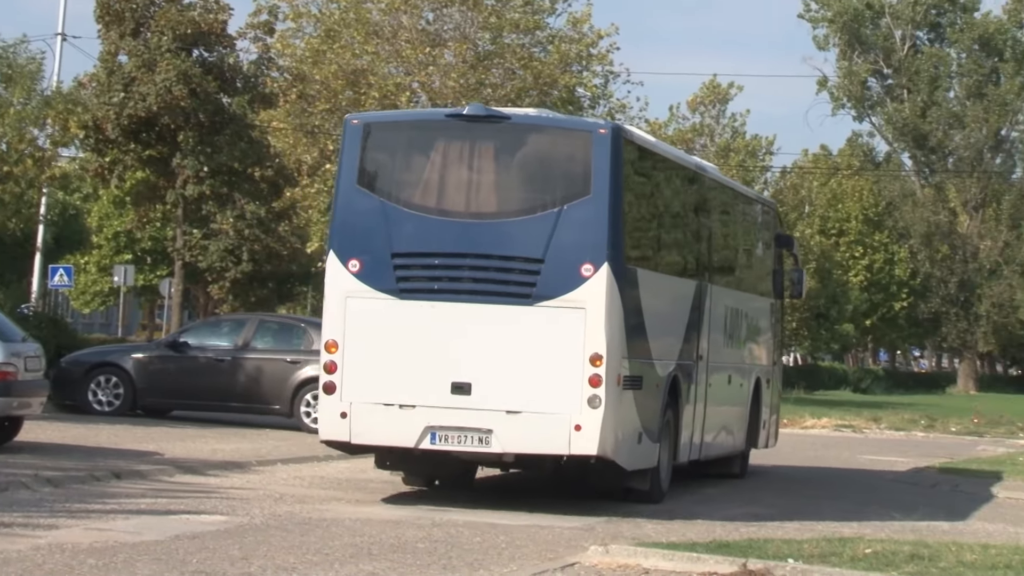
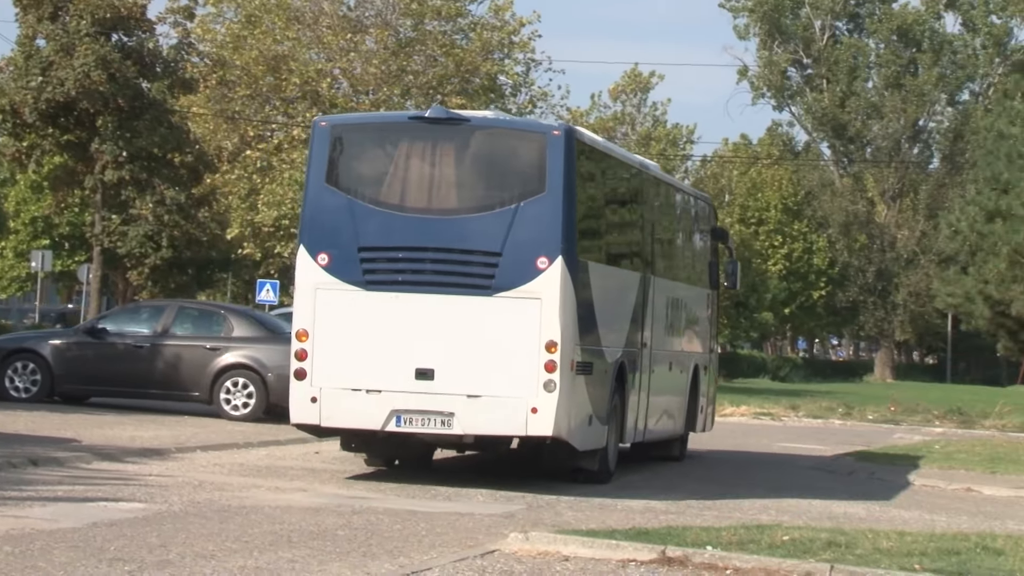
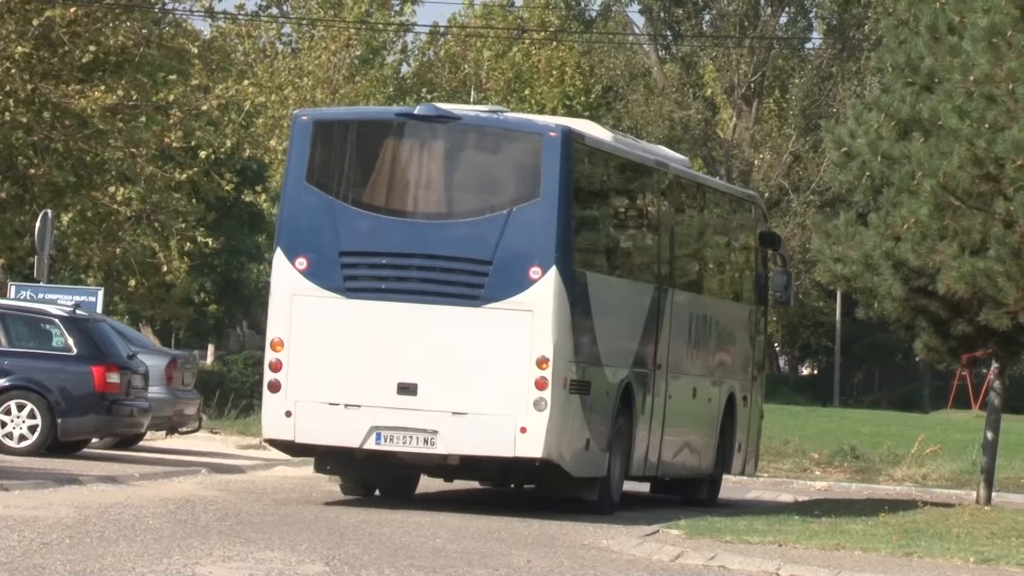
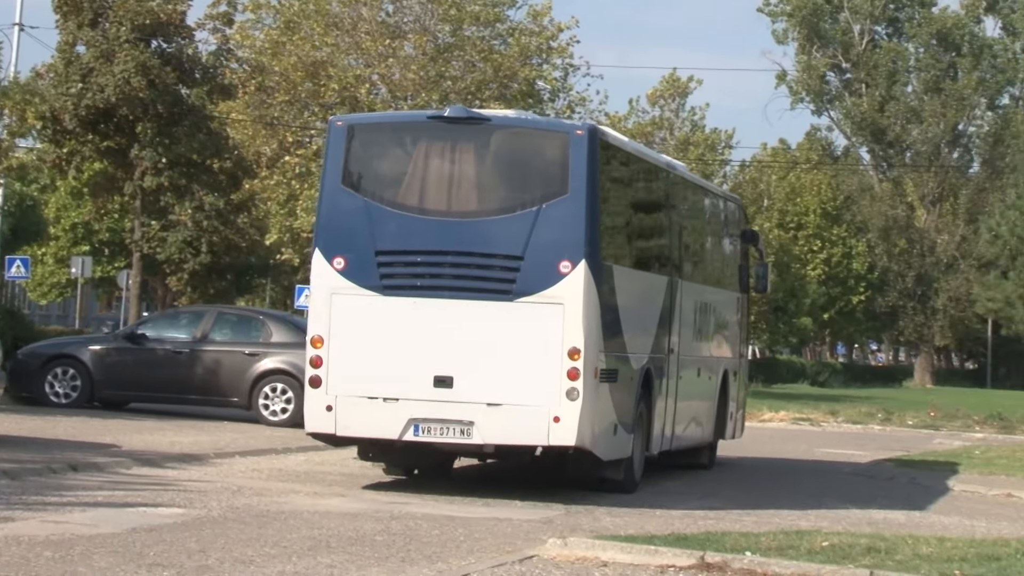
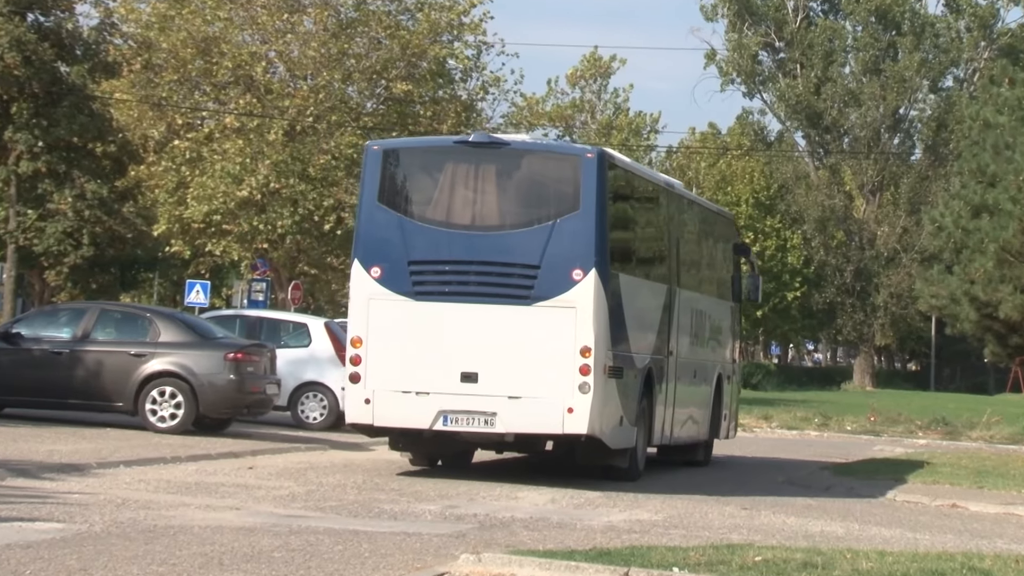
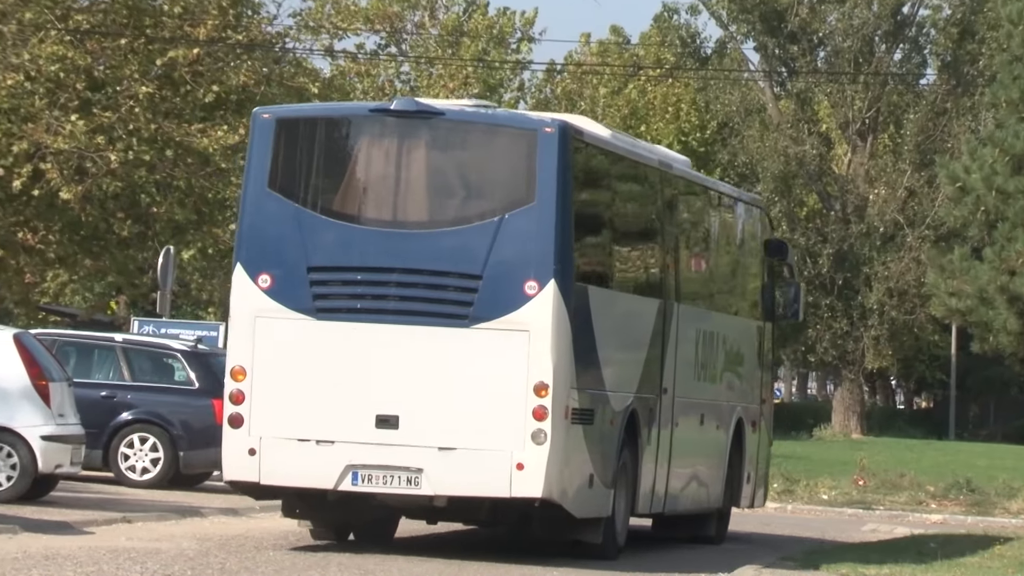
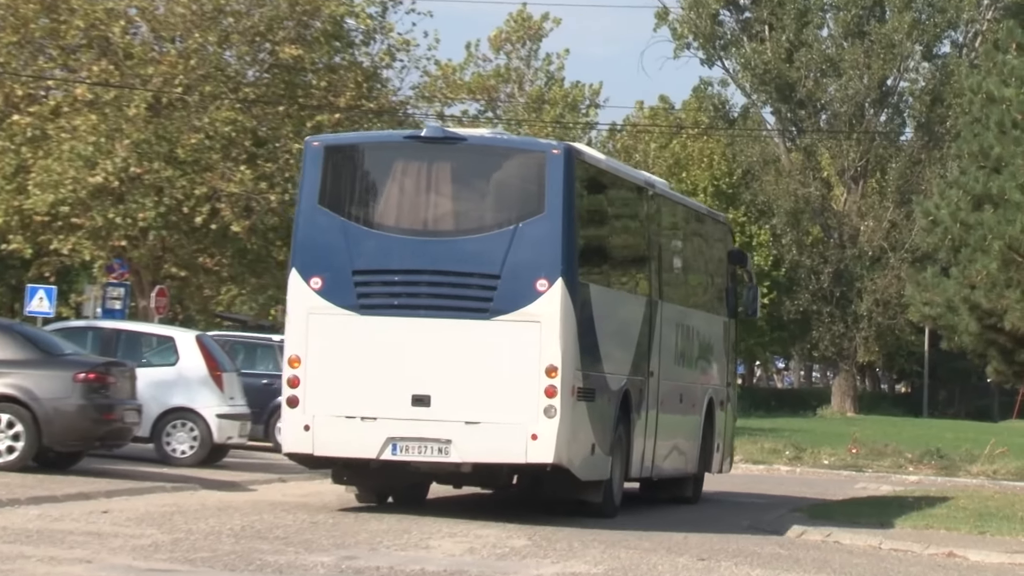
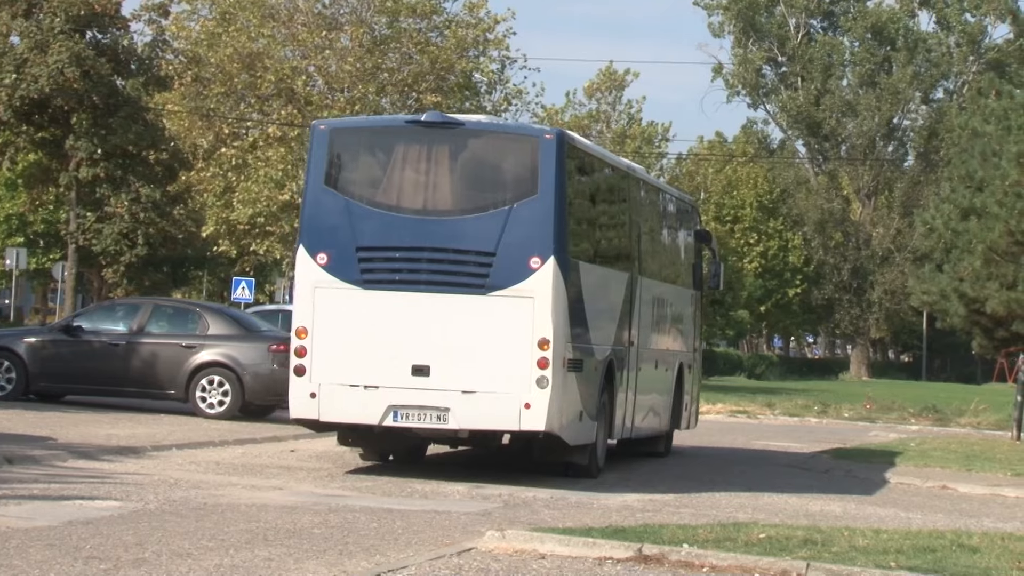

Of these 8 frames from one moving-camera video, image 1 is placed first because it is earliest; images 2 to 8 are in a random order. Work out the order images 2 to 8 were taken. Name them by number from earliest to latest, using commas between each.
4, 2, 8, 5, 7, 6, 3
